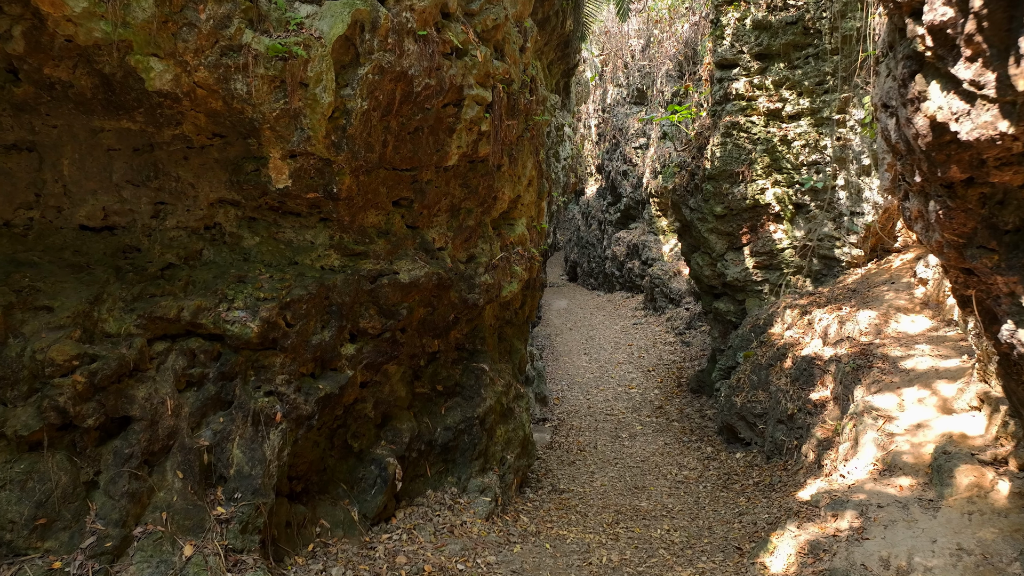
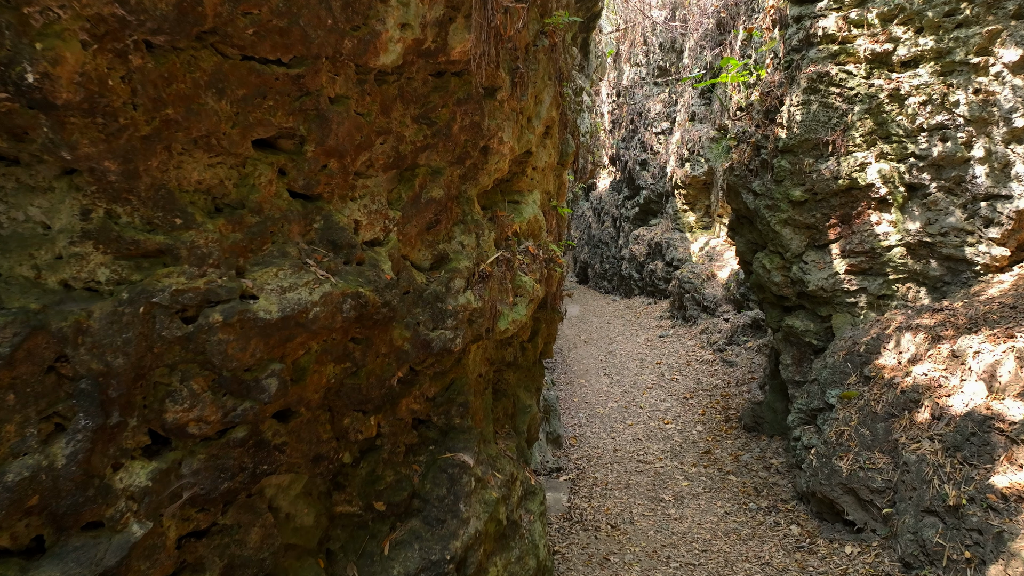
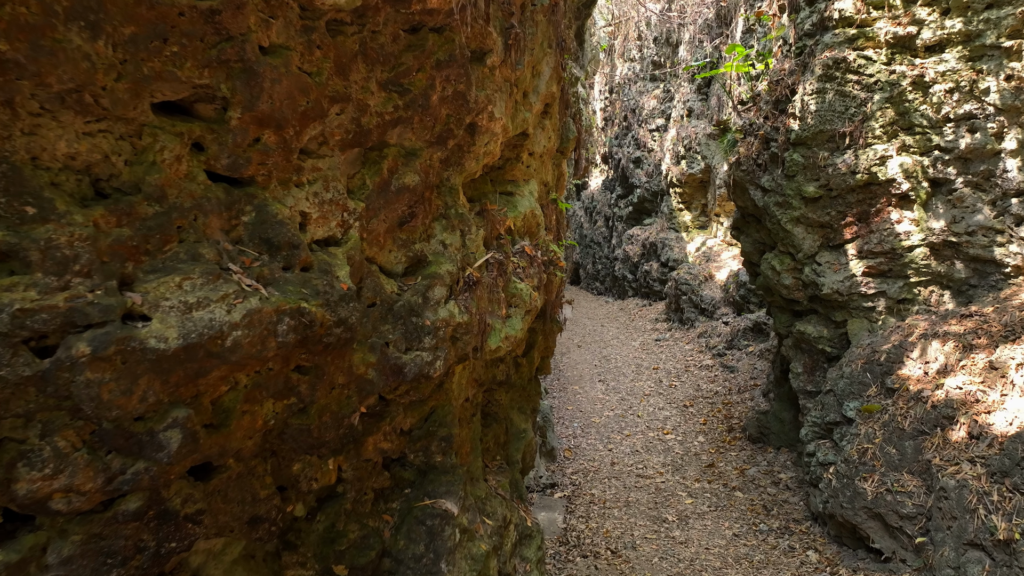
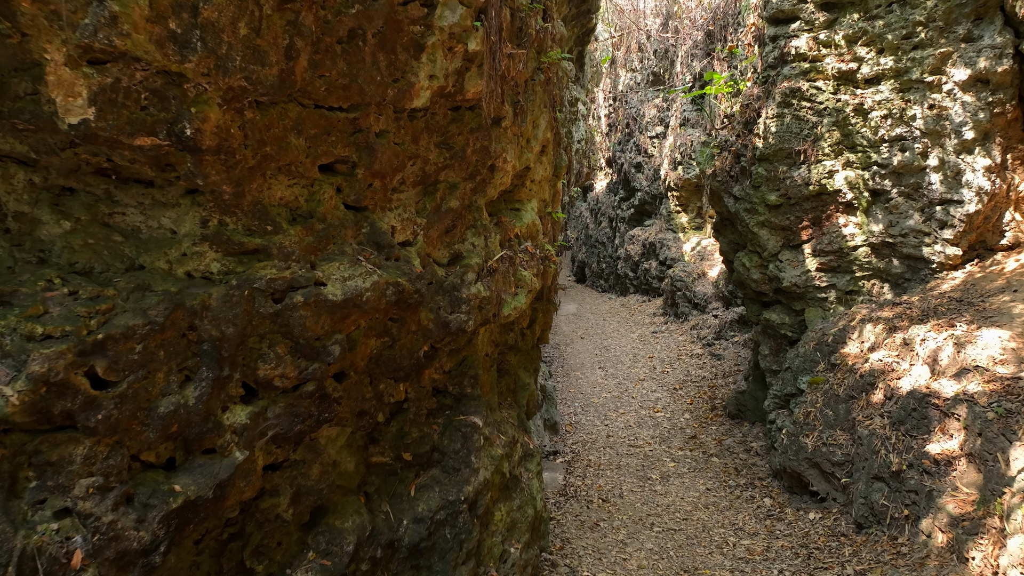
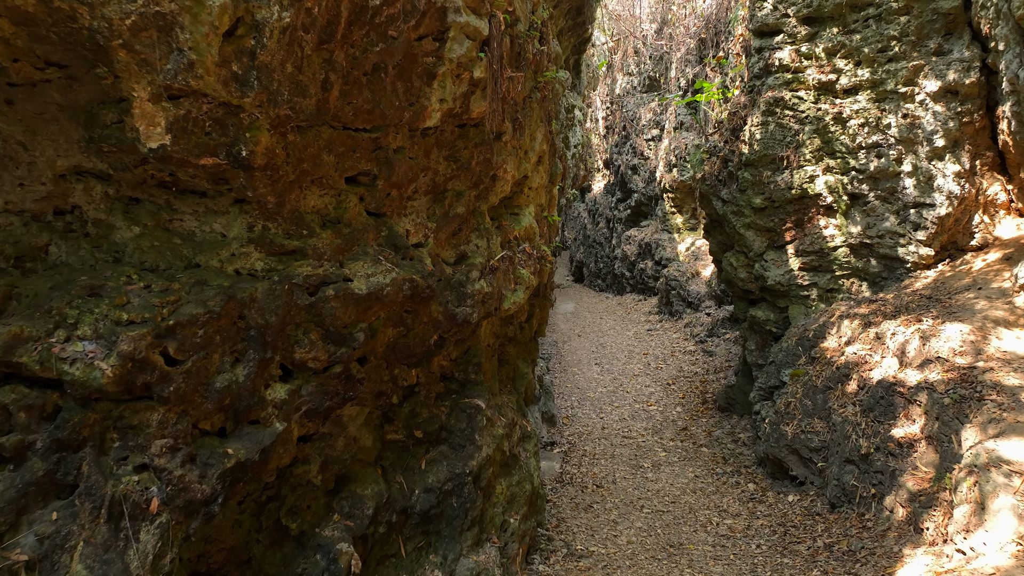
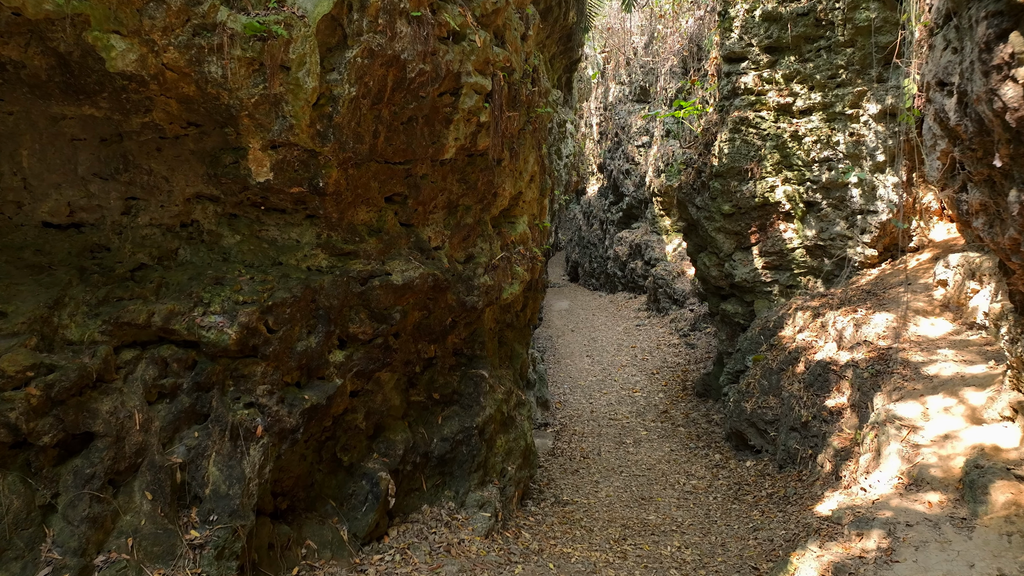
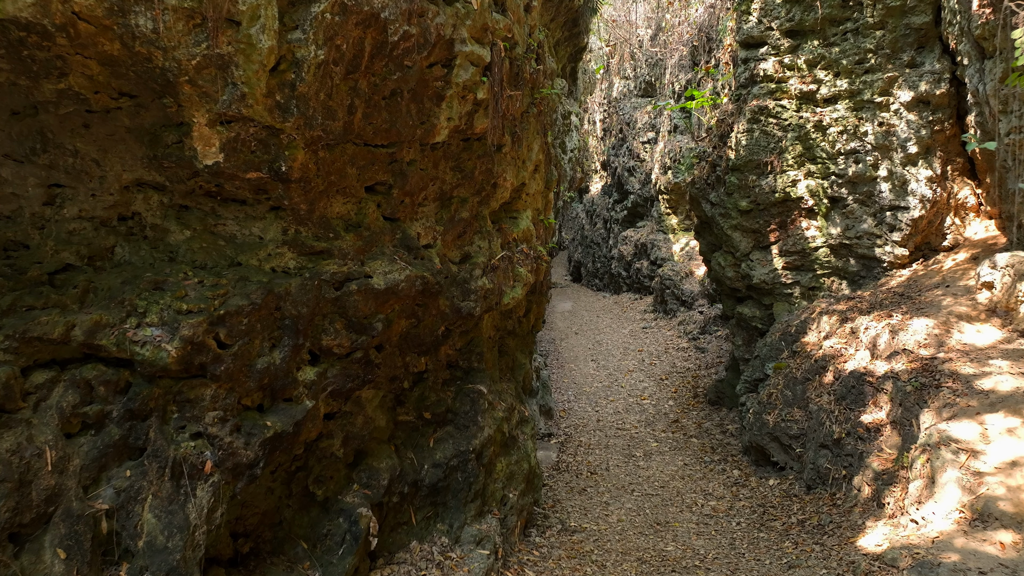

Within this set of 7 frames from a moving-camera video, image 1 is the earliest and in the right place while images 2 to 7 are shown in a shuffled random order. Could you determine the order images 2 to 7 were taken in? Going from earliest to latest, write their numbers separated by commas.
6, 7, 5, 4, 2, 3
